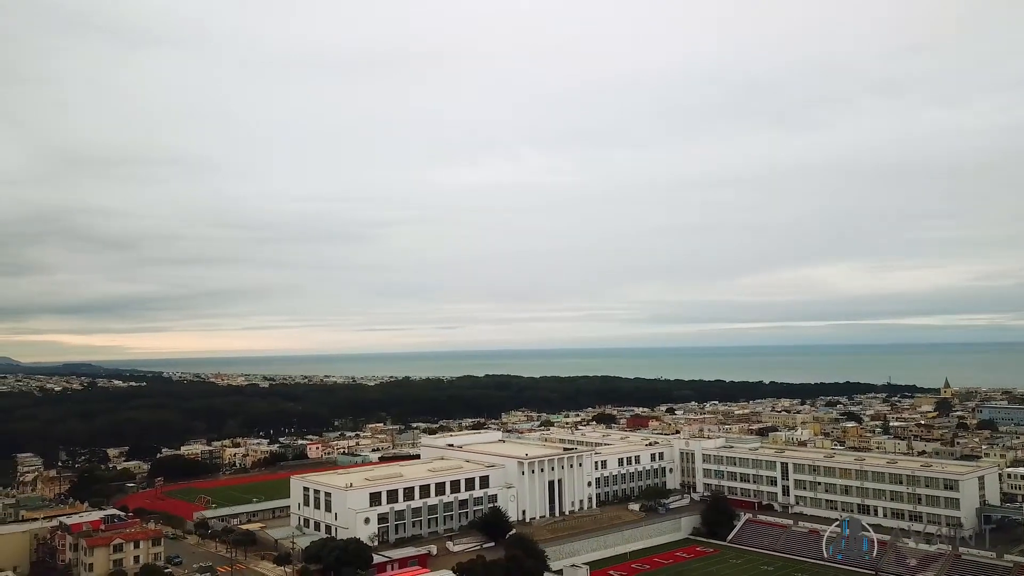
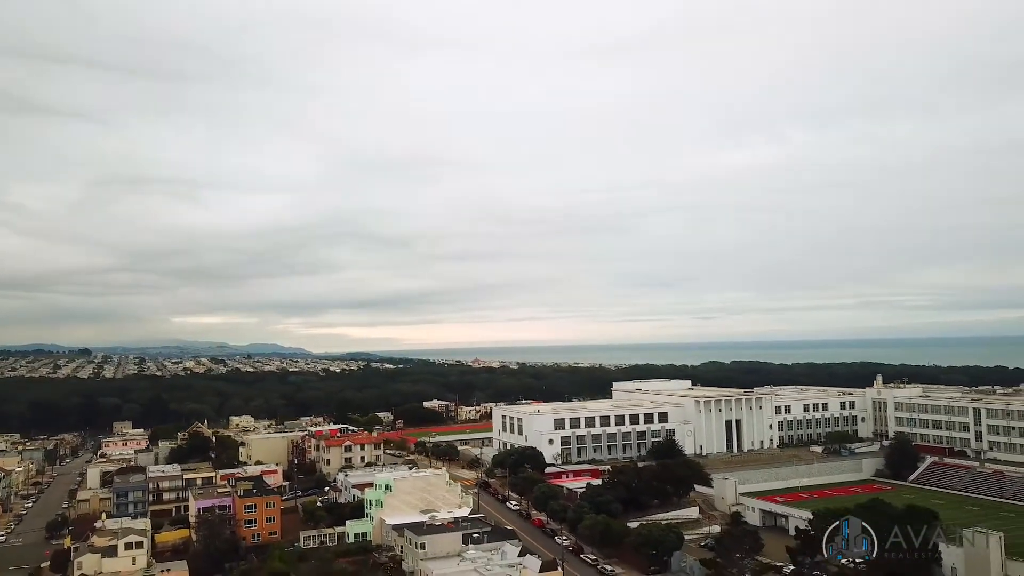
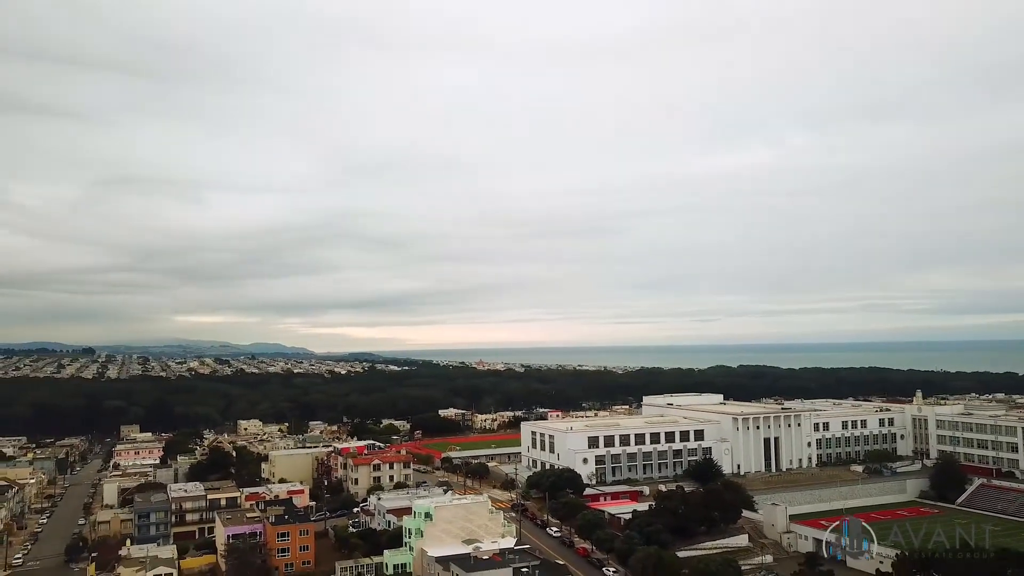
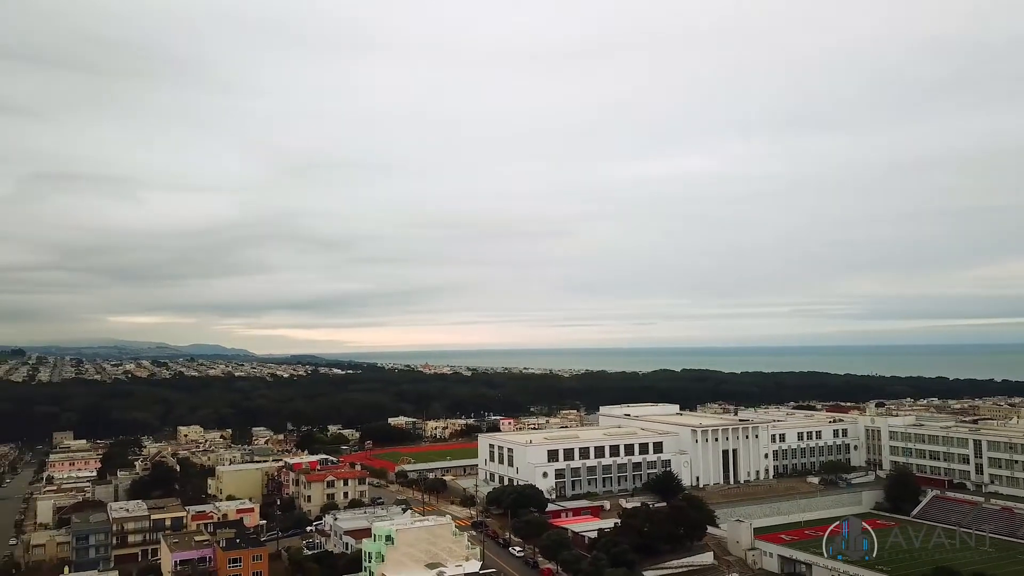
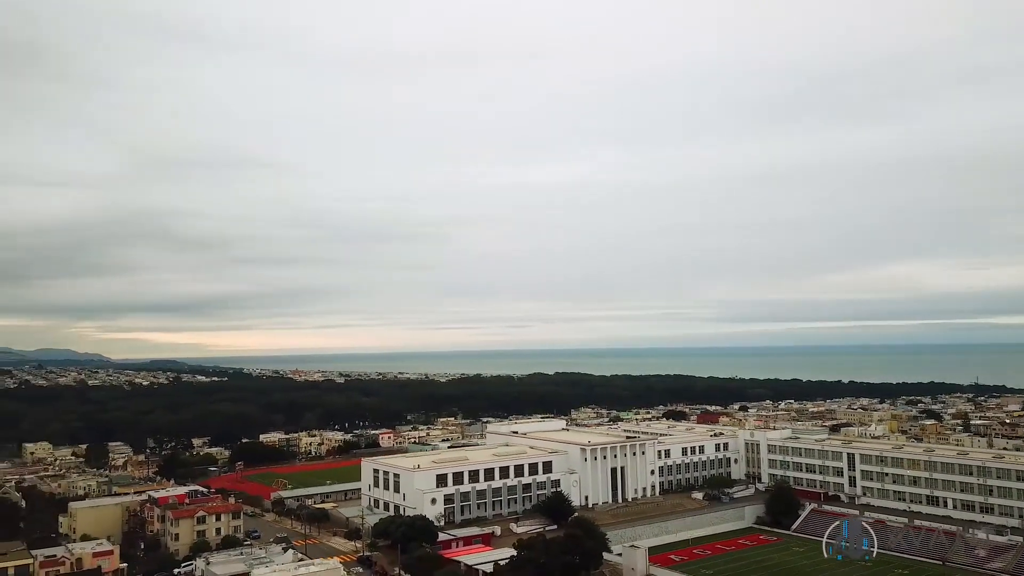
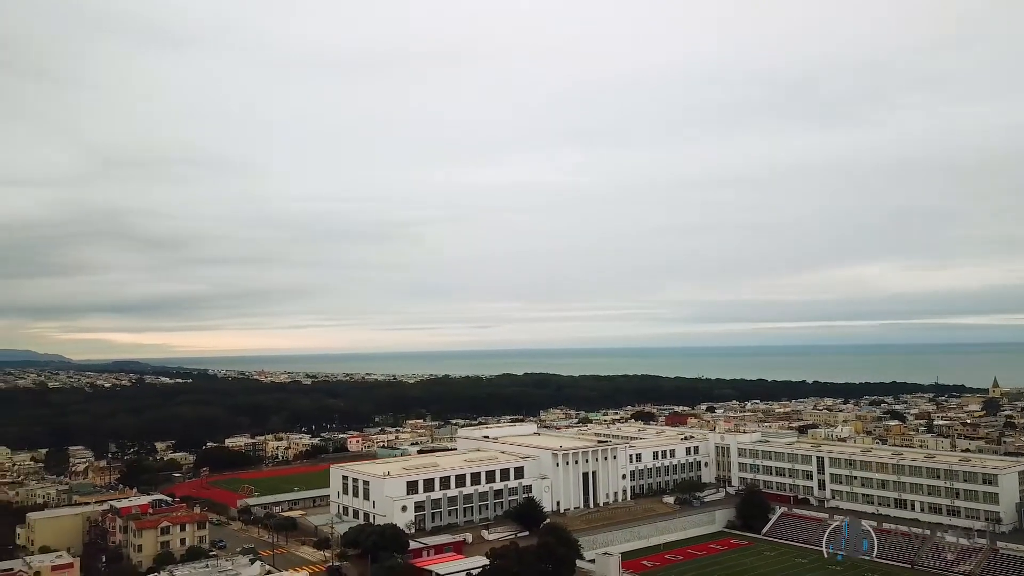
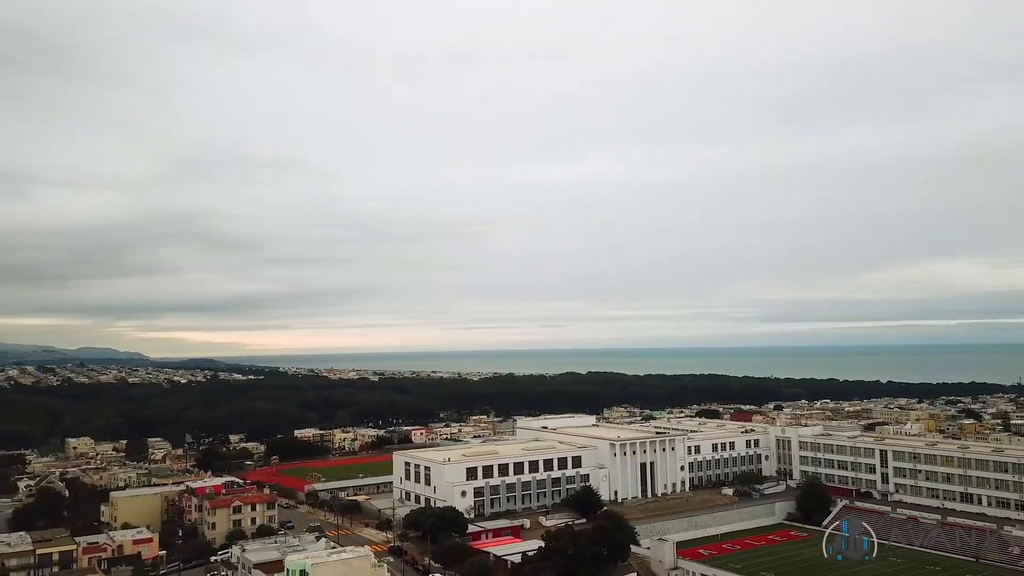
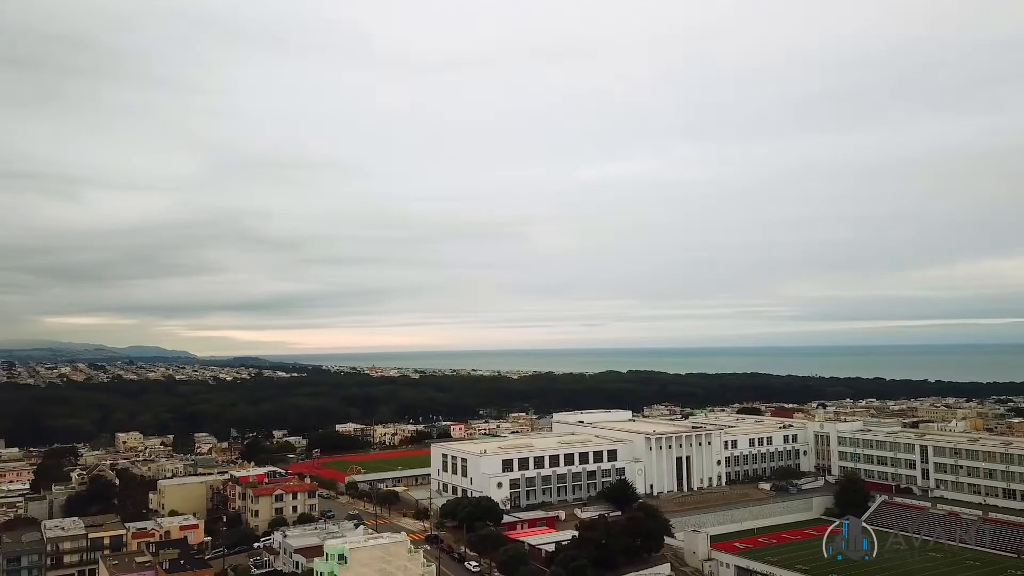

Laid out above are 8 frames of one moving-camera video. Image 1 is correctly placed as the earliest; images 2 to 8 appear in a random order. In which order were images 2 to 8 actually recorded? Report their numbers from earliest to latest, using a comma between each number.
6, 5, 7, 8, 4, 3, 2
